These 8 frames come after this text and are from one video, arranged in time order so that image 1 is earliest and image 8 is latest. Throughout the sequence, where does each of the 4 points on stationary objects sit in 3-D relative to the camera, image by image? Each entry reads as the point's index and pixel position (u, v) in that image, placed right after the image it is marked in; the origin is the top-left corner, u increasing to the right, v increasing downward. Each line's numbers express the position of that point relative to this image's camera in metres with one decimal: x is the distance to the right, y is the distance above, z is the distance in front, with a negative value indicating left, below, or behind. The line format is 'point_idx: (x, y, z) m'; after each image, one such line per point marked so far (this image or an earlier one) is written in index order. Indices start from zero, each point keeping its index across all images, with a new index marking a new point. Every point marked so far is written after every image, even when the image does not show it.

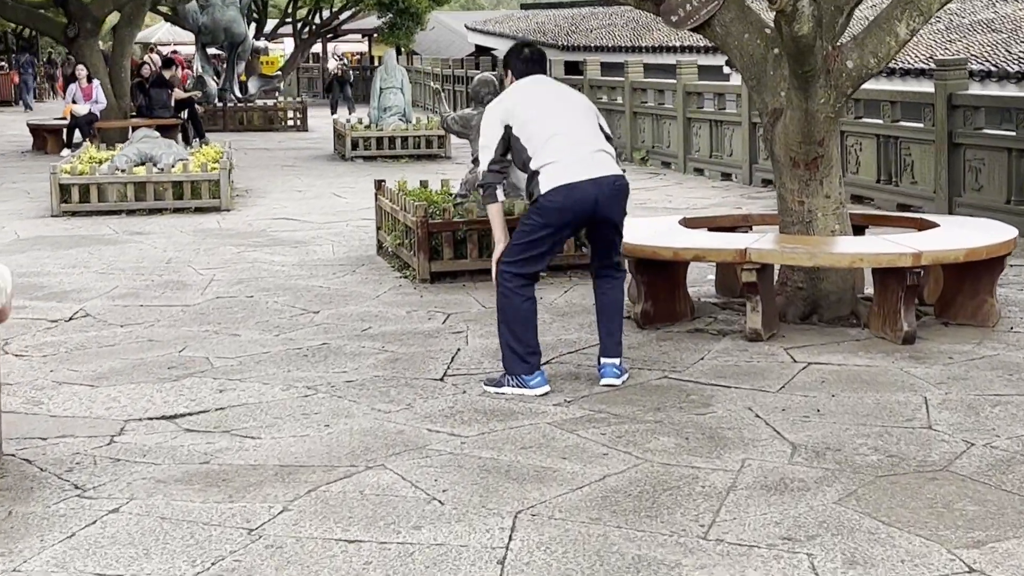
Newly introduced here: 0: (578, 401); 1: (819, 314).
0: (+0.4, -0.7, +5.2) m
1: (+2.2, -0.2, +6.3) m
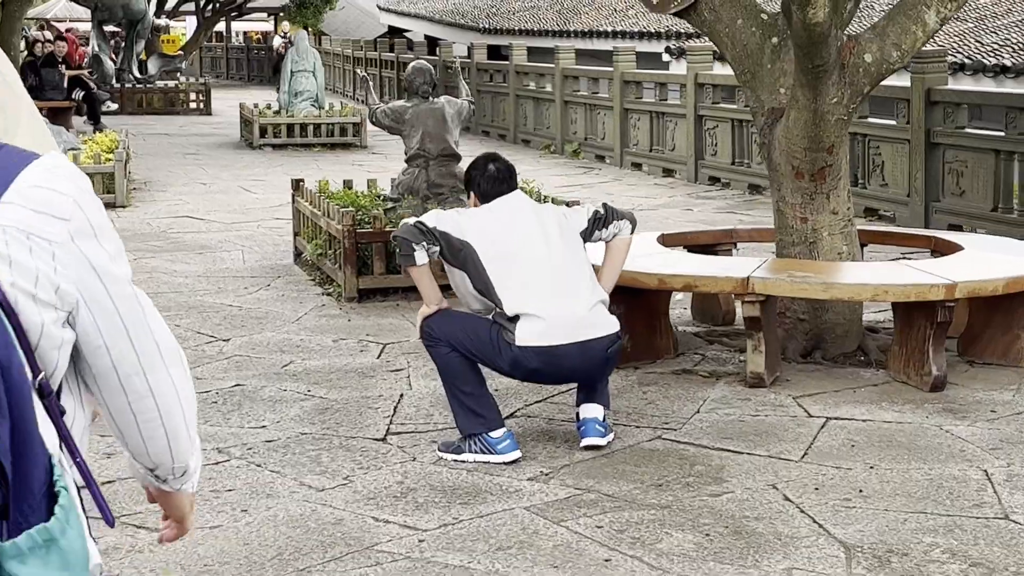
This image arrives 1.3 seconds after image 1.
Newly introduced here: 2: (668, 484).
0: (+0.2, -0.9, +4.2) m
1: (+2.0, -0.4, +5.5) m
2: (+0.7, -0.9, +4.0) m
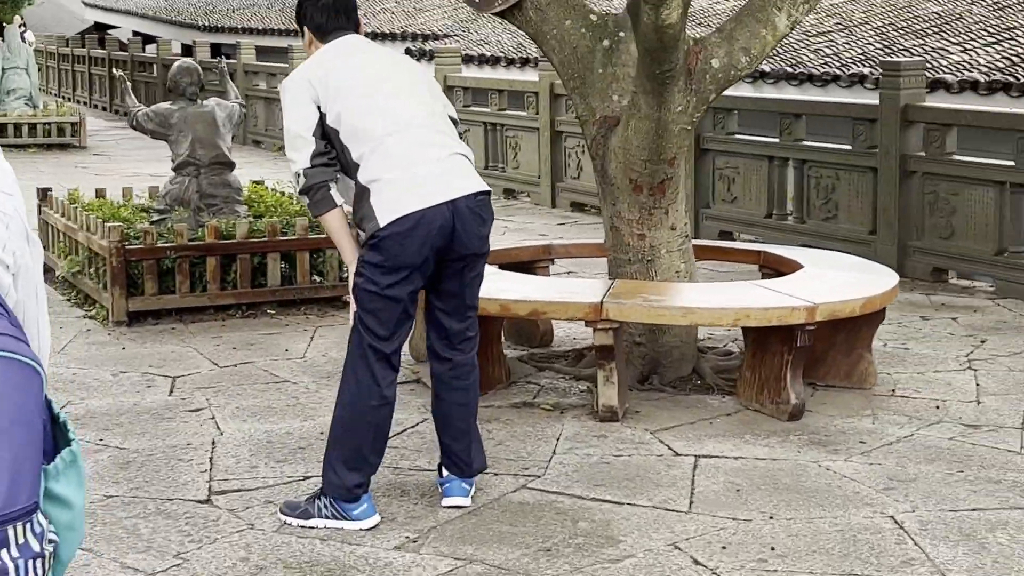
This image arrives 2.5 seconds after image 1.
0: (-0.3, -1.0, +3.3) m
1: (+0.9, -0.5, +5.1) m
2: (+0.2, -1.0, +3.4) m
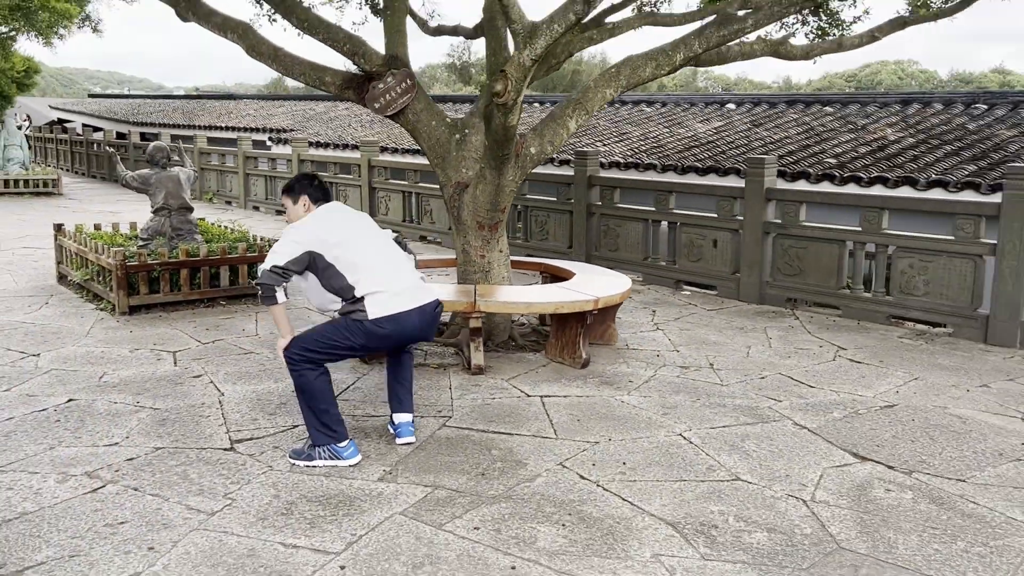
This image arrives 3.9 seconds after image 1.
0: (-0.6, -1.0, +4.5) m
1: (-0.2, -0.3, +6.6) m
2: (-0.1, -1.0, +4.8) m
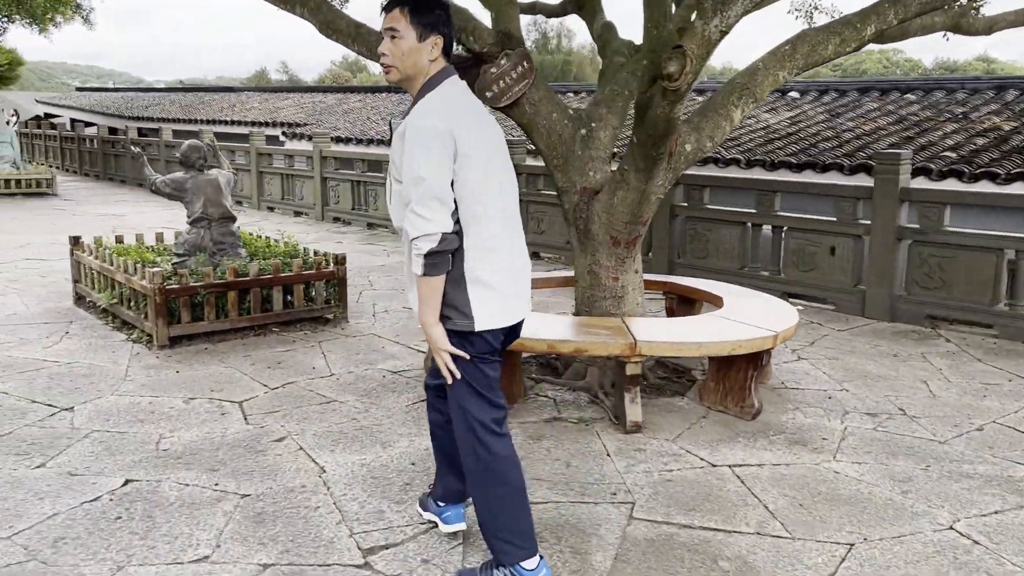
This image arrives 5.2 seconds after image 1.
0: (+0.5, -1.2, +3.2) m
1: (+0.8, -0.5, +5.2) m
2: (+0.9, -1.2, +3.4) m
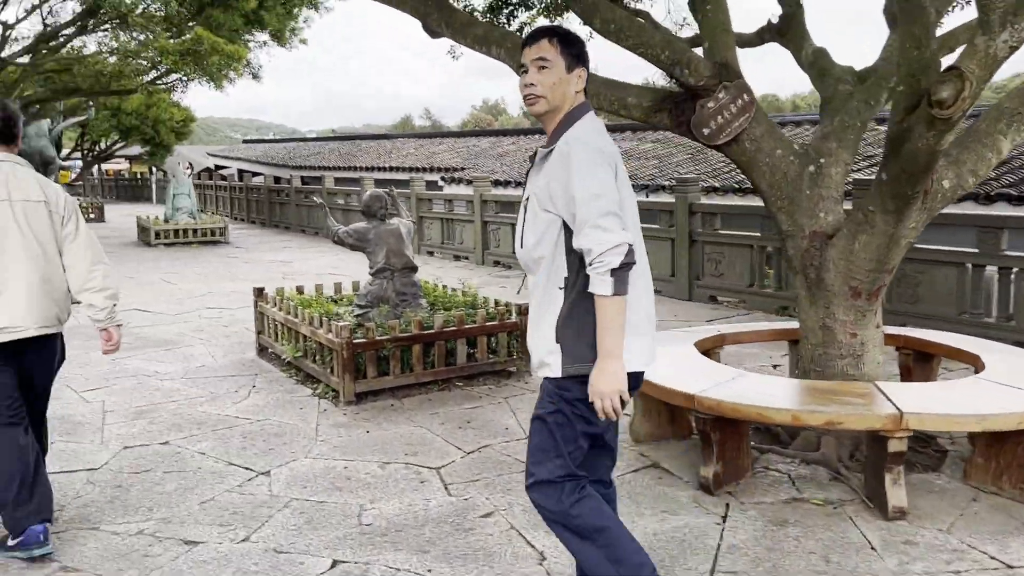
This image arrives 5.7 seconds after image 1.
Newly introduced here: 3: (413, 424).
0: (+1.4, -1.4, +2.4) m
1: (+2.0, -0.8, +4.4) m
2: (+1.8, -1.5, +2.6) m
3: (-0.7, -1.0, +6.7) m
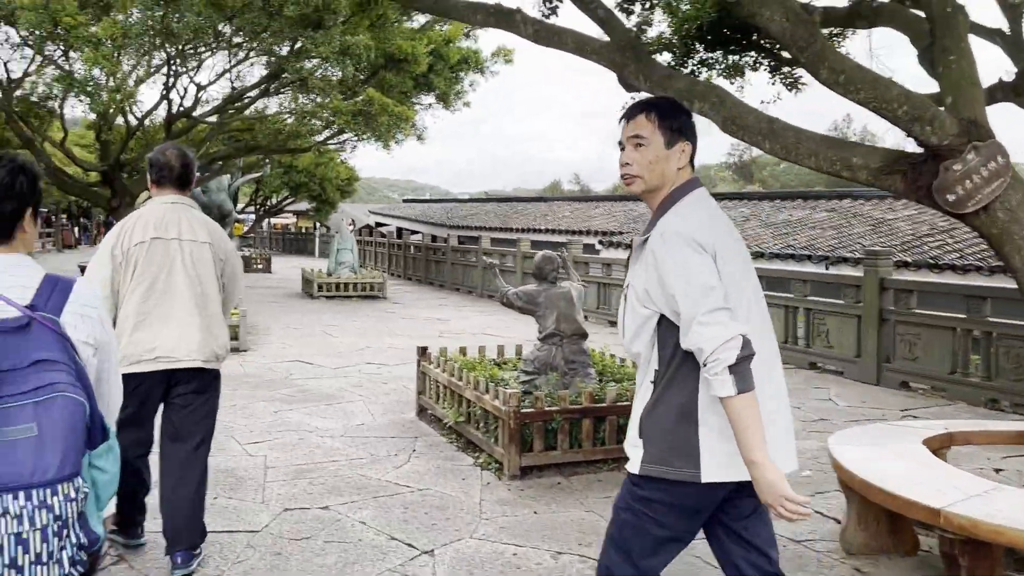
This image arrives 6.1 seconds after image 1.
0: (+1.9, -1.7, +1.5) m
1: (+2.9, -1.3, +3.4) m
2: (+2.4, -1.7, +1.6) m
3: (+0.5, -1.5, +6.1) m
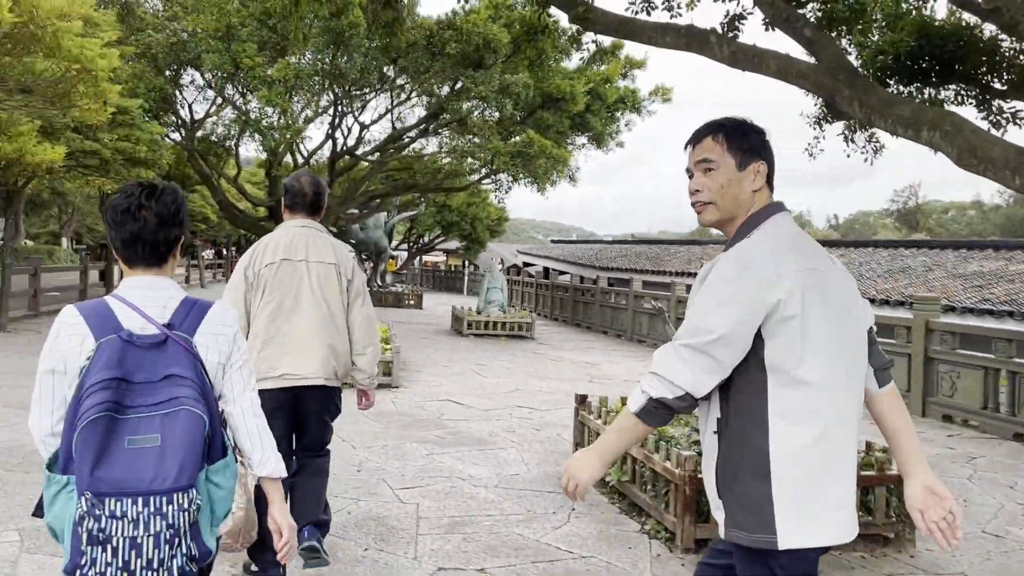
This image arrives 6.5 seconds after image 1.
0: (+2.2, -1.8, +0.6) m
1: (+3.5, -1.5, +2.3) m
2: (+2.7, -1.9, +0.5) m
3: (+1.6, -1.8, +5.3) m
